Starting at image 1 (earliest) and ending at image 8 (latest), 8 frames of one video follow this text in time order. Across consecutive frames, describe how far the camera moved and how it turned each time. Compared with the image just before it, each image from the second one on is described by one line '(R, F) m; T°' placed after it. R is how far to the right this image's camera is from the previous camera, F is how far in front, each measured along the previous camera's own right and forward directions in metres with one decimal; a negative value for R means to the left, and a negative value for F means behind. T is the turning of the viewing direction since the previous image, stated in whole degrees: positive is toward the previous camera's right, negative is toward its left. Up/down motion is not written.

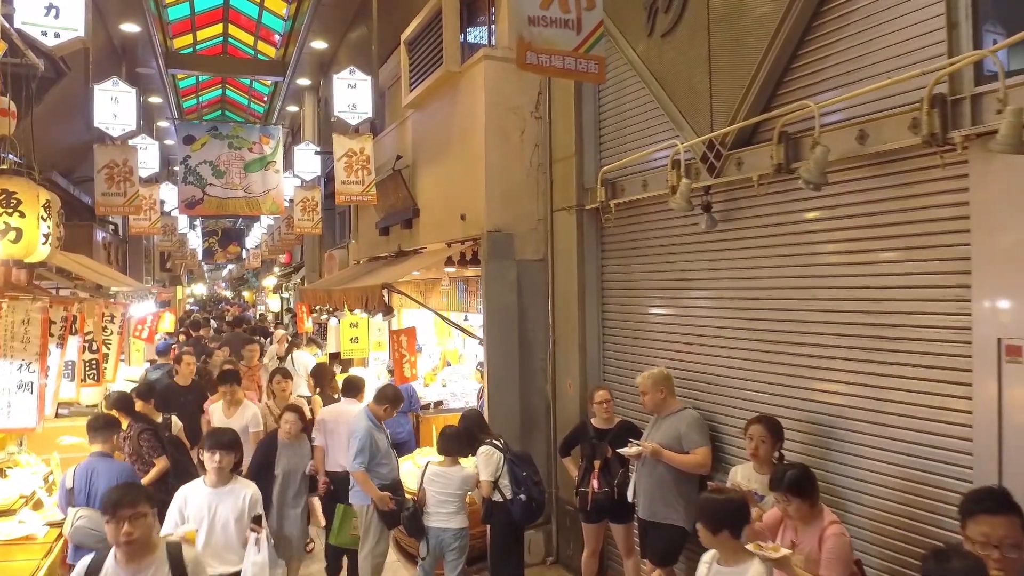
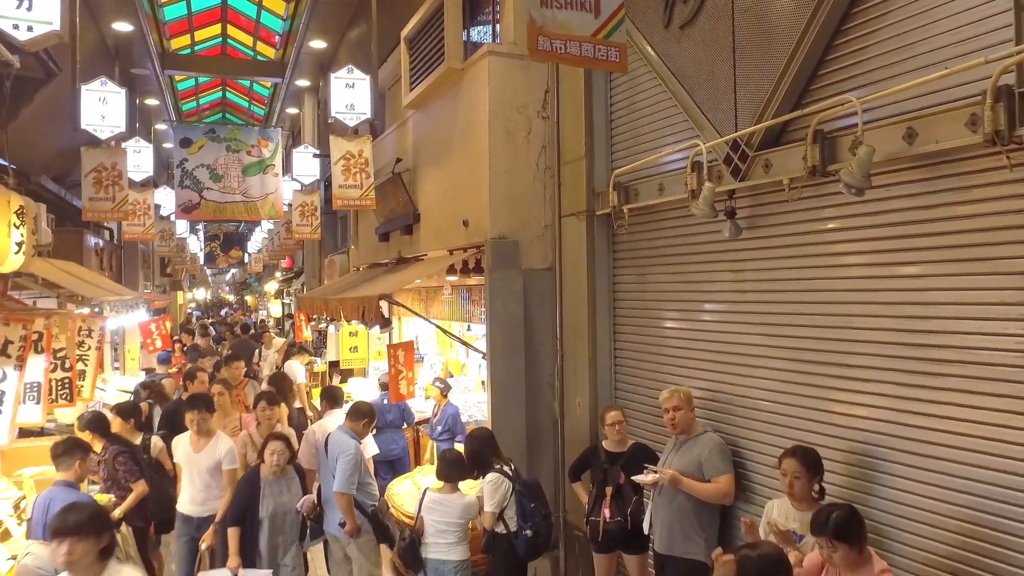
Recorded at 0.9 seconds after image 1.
(0.0, +0.4) m; 0°
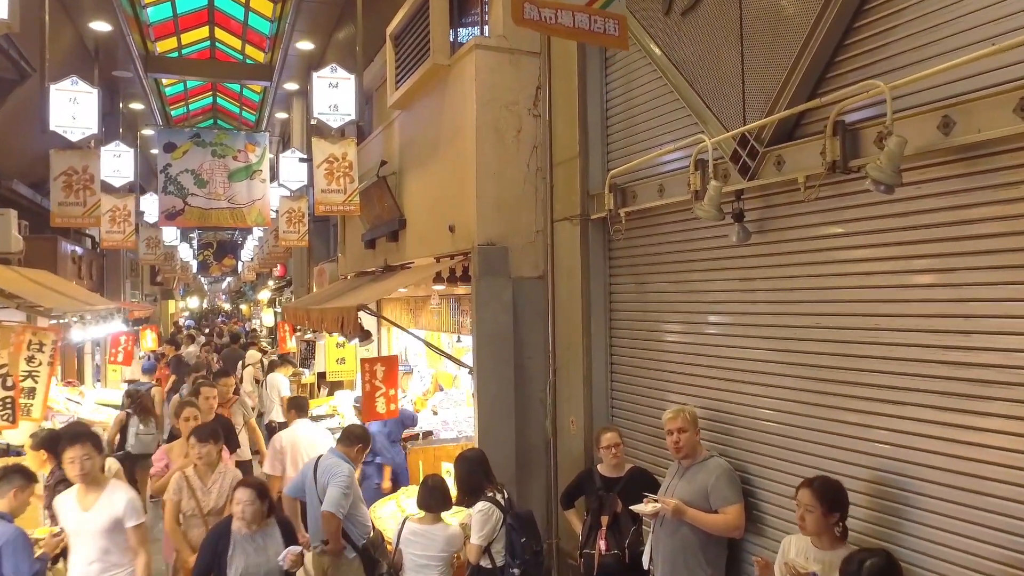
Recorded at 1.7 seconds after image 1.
(+0.1, +0.4) m; 0°
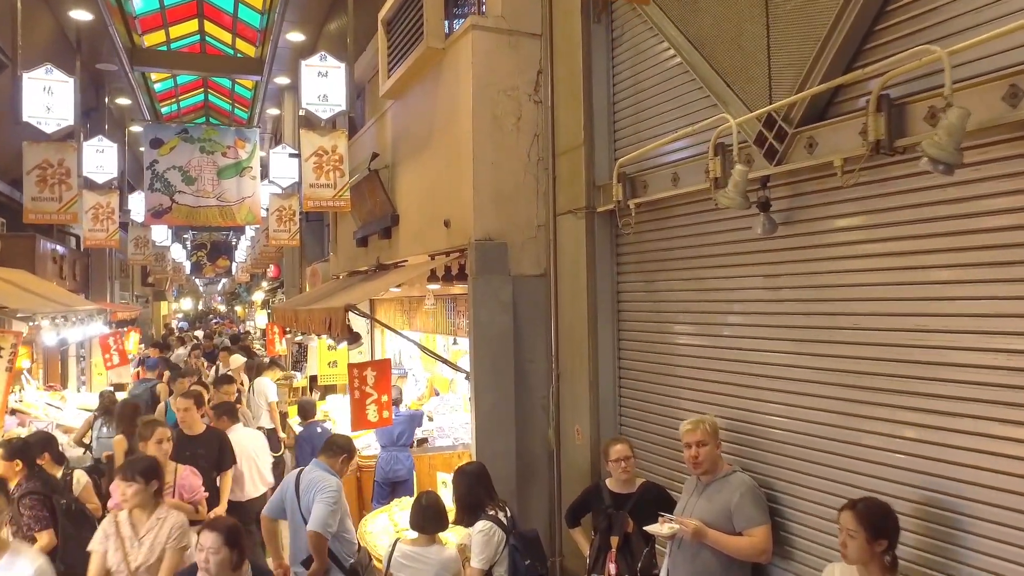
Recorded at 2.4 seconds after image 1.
(0.0, +0.4) m; 0°
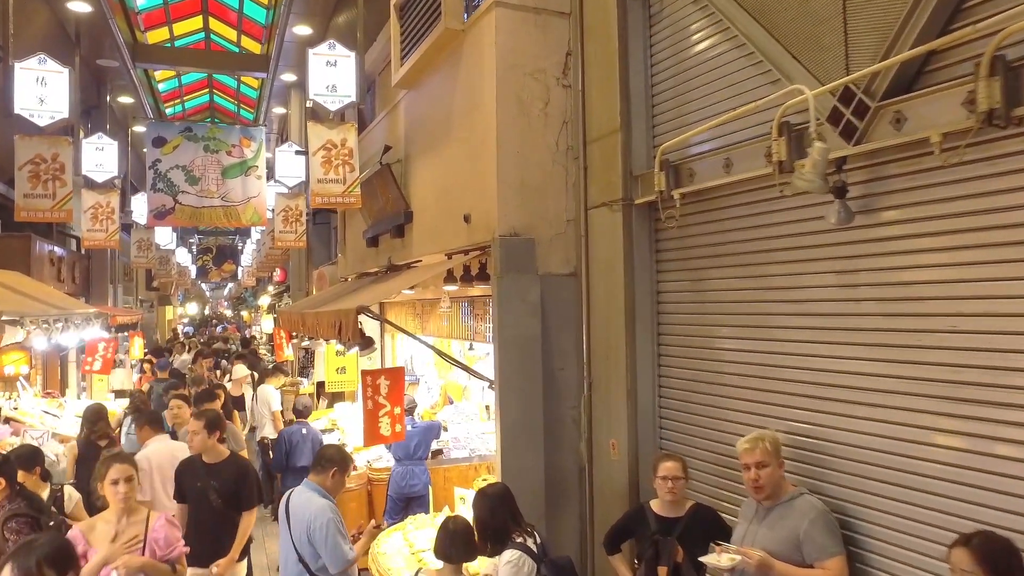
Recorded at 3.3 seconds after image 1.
(-0.1, +0.5) m; 0°
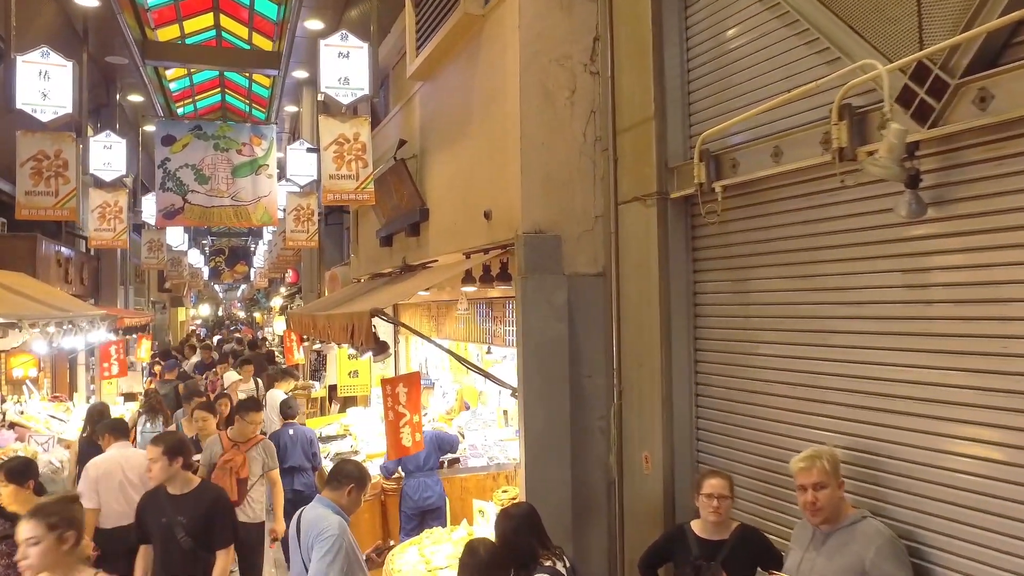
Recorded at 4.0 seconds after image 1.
(-0.1, +0.3) m; -1°
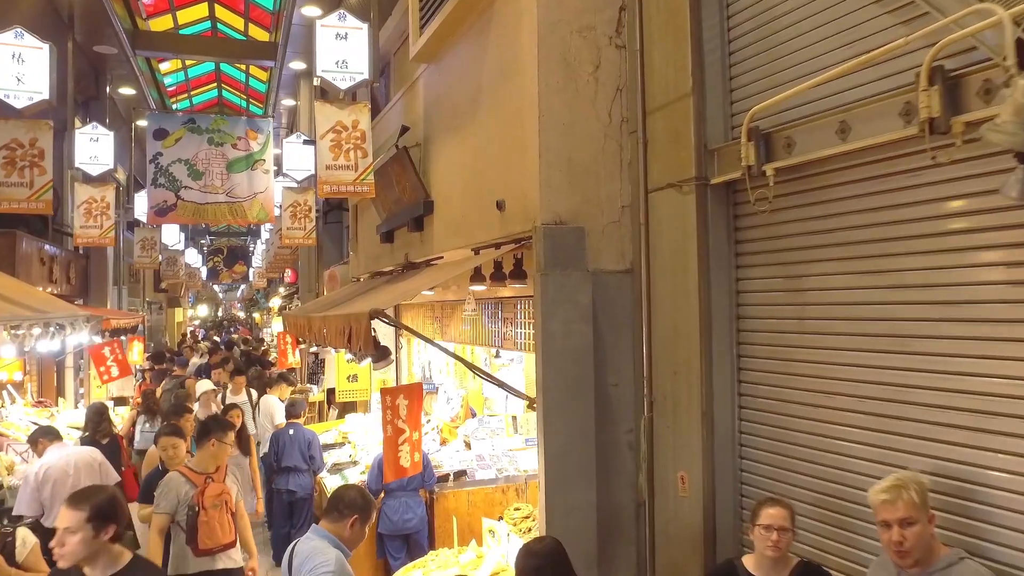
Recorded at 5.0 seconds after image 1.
(-0.1, +0.5) m; 0°
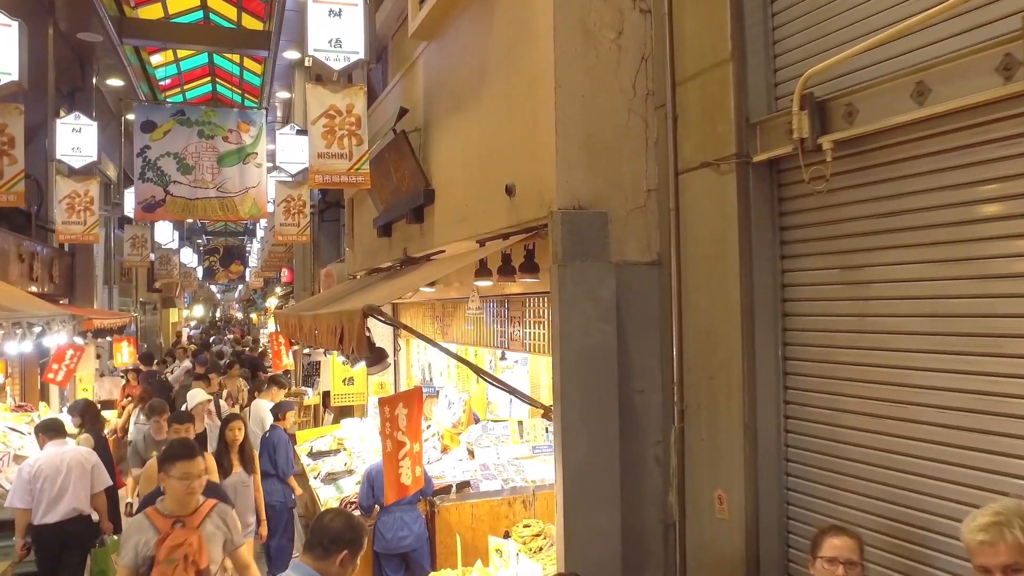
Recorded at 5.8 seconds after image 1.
(-0.1, +0.5) m; 0°
